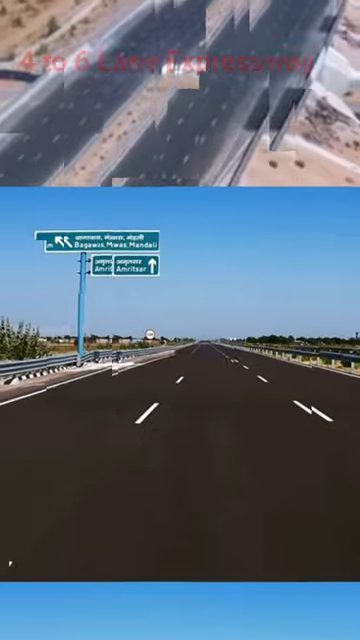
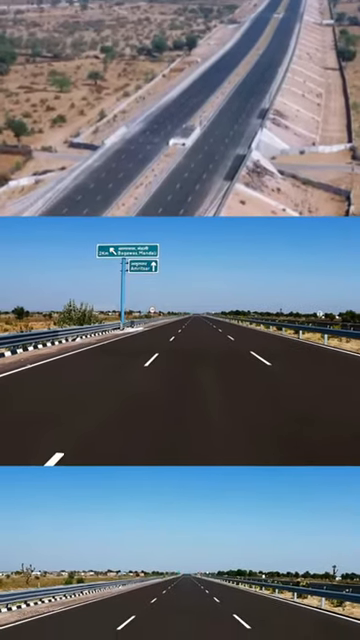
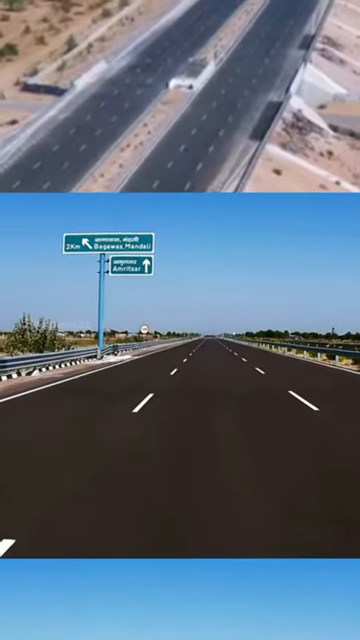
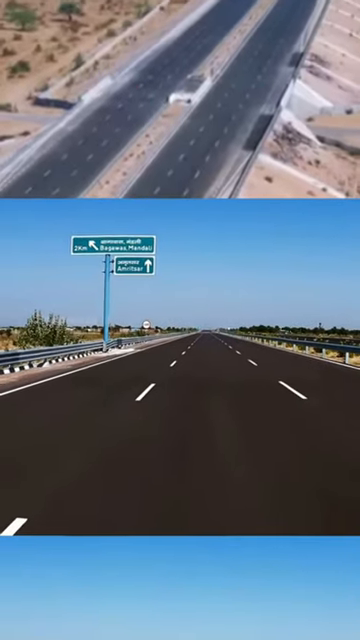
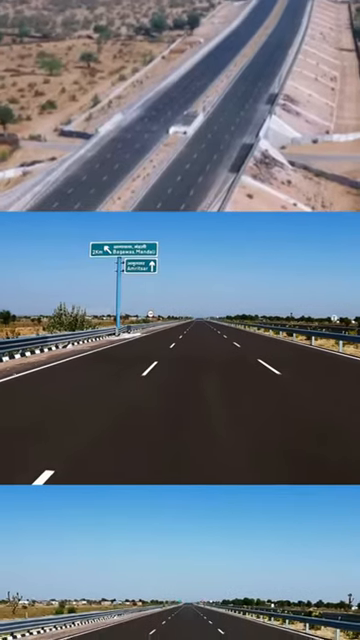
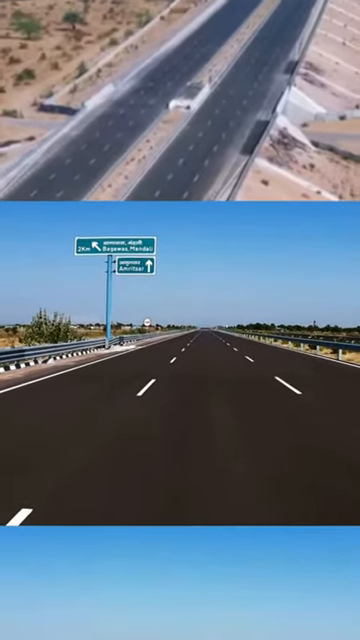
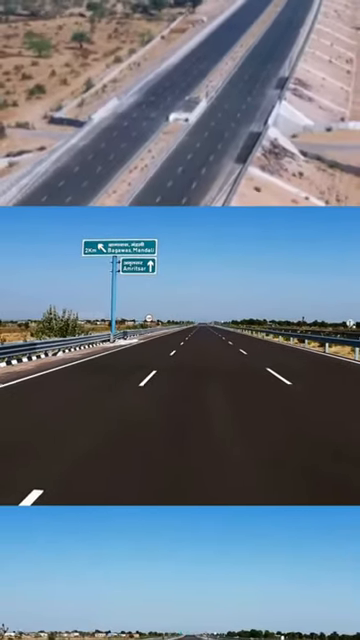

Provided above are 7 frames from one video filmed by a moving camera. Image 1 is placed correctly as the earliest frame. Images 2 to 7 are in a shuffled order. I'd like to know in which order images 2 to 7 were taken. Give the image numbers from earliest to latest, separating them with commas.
3, 4, 6, 7, 5, 2
